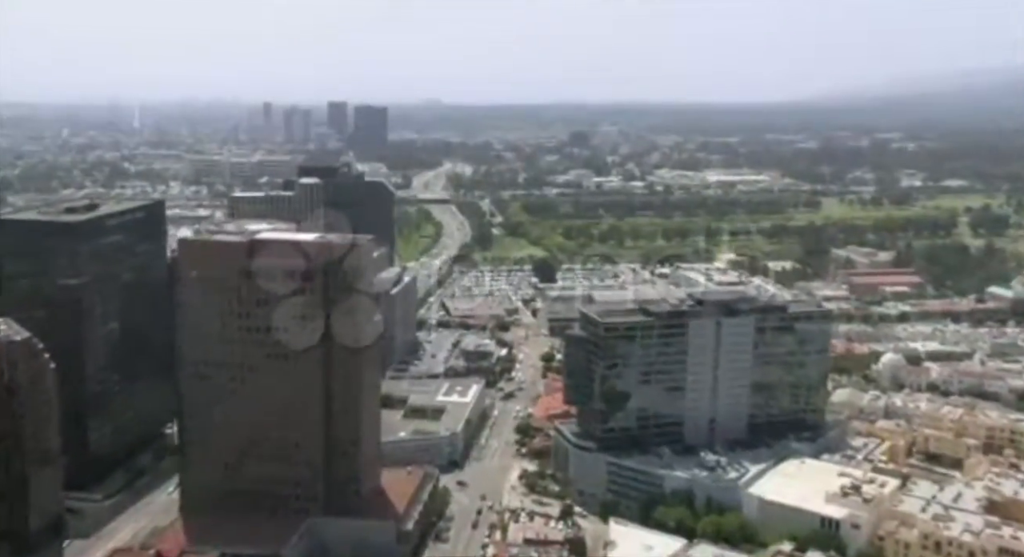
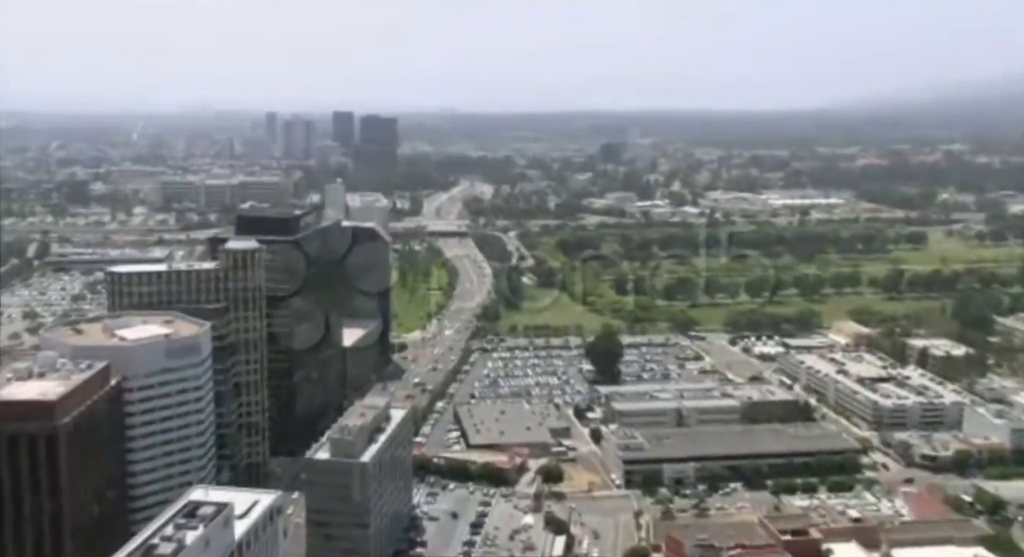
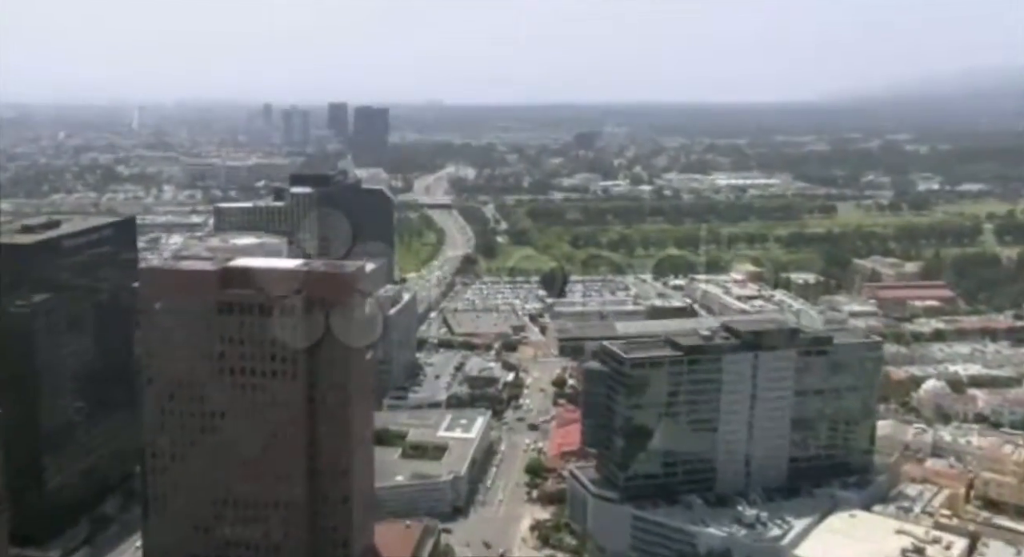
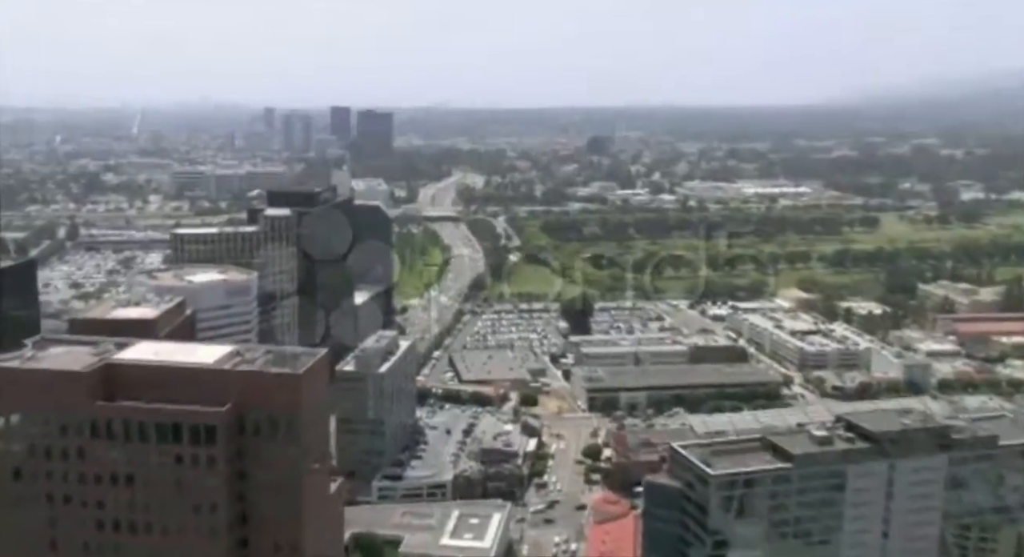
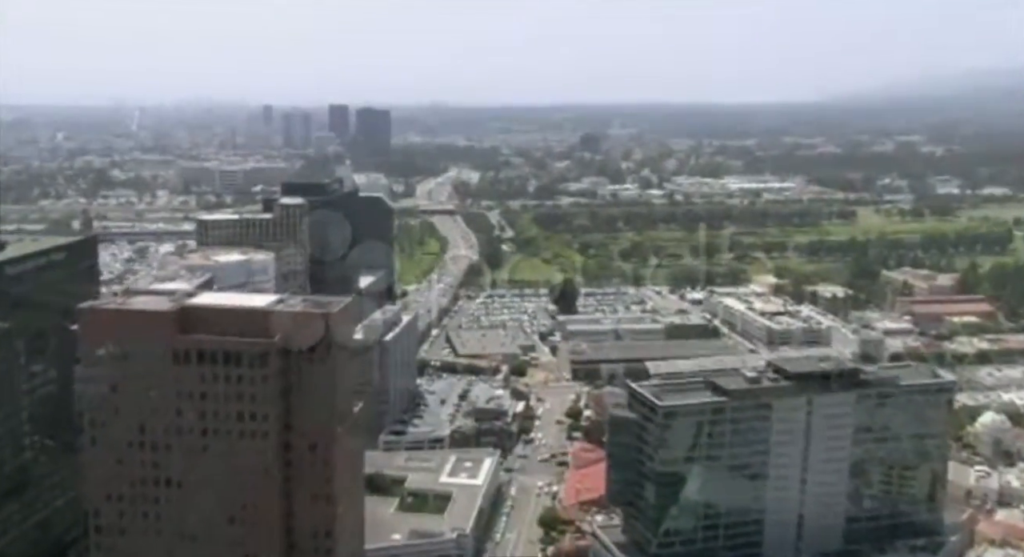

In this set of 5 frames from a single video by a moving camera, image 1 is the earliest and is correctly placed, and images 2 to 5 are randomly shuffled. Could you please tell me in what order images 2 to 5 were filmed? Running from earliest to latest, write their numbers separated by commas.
3, 5, 4, 2
